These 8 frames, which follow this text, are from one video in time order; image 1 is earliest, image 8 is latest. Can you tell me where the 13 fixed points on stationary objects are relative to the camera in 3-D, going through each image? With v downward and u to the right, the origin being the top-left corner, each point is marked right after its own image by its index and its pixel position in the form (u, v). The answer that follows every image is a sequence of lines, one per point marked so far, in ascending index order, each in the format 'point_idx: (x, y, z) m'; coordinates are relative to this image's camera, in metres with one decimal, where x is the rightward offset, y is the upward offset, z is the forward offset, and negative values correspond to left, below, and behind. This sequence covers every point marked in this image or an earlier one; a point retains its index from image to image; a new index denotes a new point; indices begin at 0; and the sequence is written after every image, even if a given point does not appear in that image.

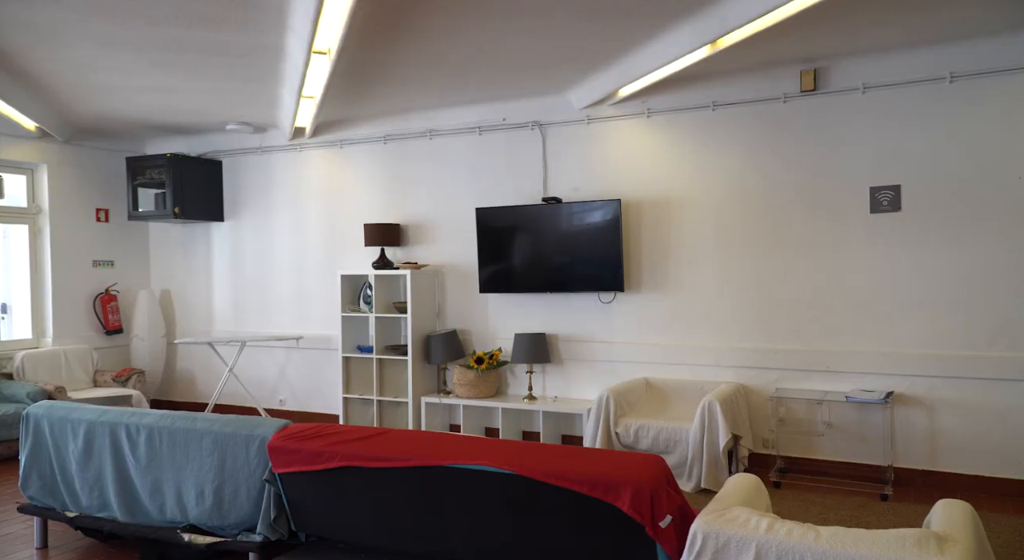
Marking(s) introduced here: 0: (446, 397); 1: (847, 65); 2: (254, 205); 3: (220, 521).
0: (-0.6, -1.0, +5.7) m
1: (+2.2, +1.4, +4.5) m
2: (-2.8, +0.8, +7.6) m
3: (-1.2, -1.0, +2.7) m
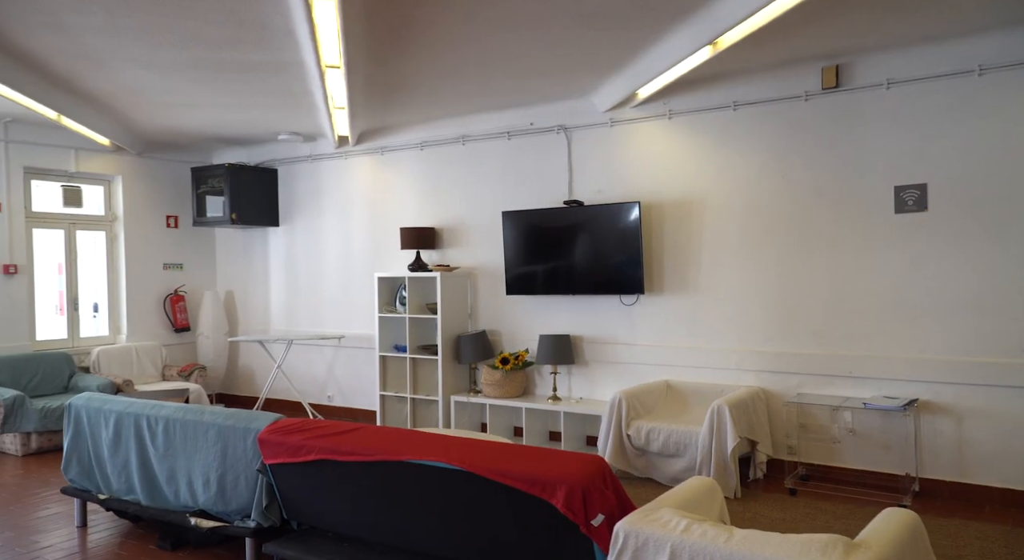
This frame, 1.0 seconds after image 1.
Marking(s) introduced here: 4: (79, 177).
0: (-0.3, -1.0, +5.9) m
1: (+2.3, +1.4, +4.4) m
2: (-2.4, +0.8, +7.9) m
3: (-1.3, -1.0, +3.0) m
4: (-4.8, +1.2, +7.6) m
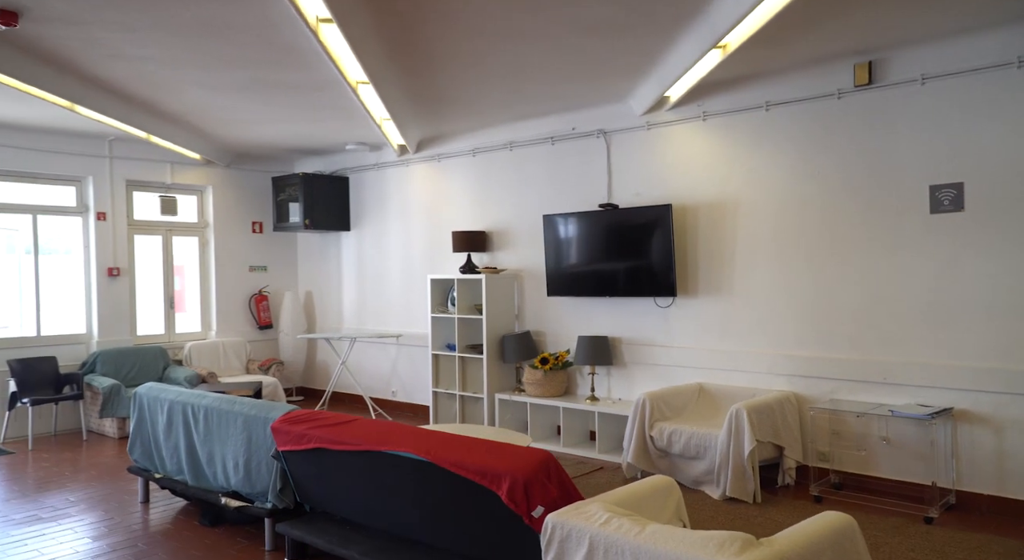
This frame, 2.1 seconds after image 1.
0: (0.0, -1.0, +6.0) m
1: (+2.4, +1.4, +4.2) m
2: (-1.7, +0.8, +8.4) m
3: (-1.3, -1.0, +3.3) m
4: (-4.2, +1.2, +8.4) m
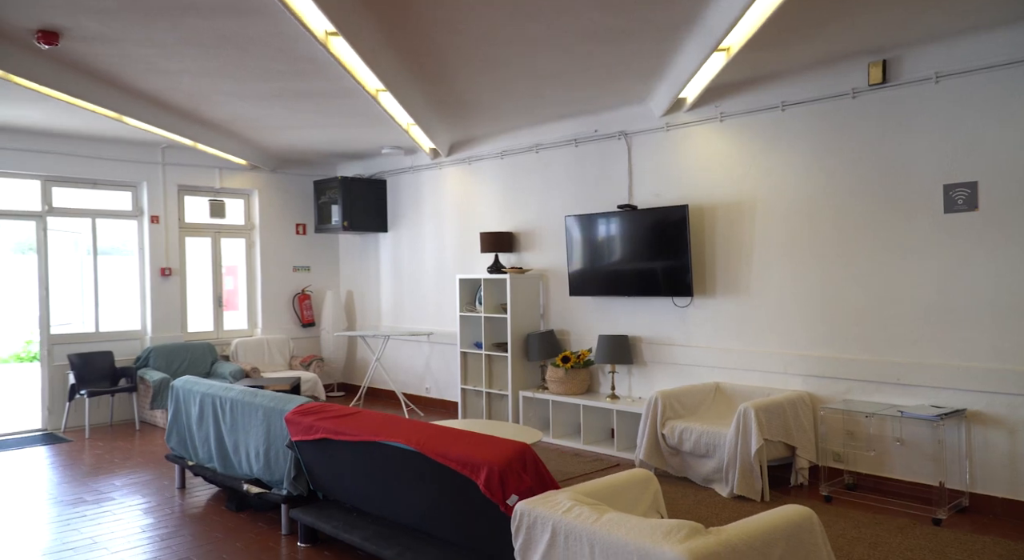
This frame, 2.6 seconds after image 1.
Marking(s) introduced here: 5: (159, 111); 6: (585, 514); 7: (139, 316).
0: (+0.3, -1.0, +6.2) m
1: (+2.5, +1.4, +4.2) m
2: (-1.3, +0.8, +8.6) m
3: (-1.3, -1.0, +3.6) m
4: (-3.8, +1.2, +8.8) m
5: (-3.1, +1.5, +5.8) m
6: (+0.2, -0.7, +2.0) m
7: (-4.4, -0.4, +8.1) m
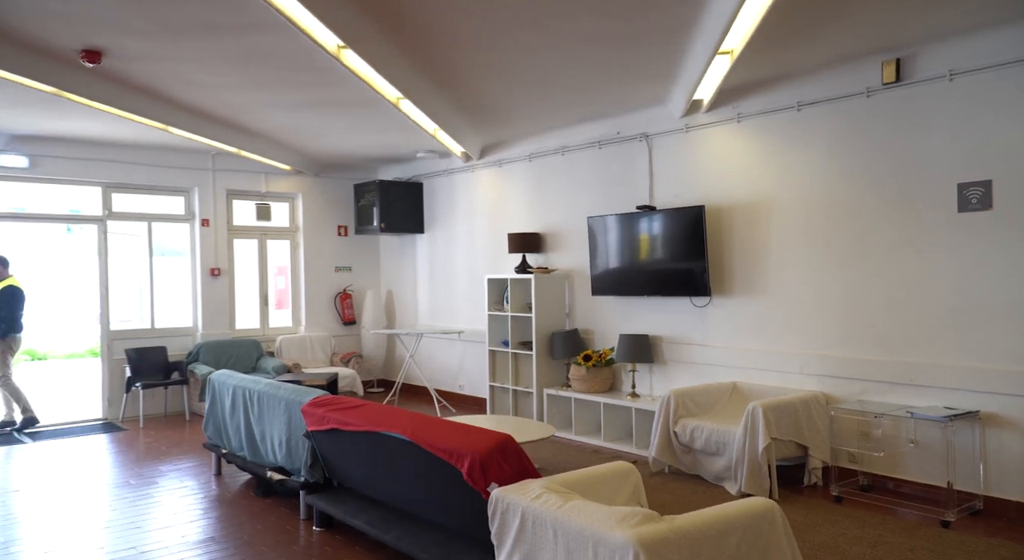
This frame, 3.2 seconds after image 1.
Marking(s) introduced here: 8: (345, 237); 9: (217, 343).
0: (+0.5, -1.0, +6.3) m
1: (+2.6, +1.4, +4.1) m
2: (-0.9, +0.8, +8.9) m
3: (-1.3, -1.0, +3.8) m
4: (-3.3, +1.2, +9.3) m
5: (-2.9, +1.5, +6.2) m
6: (+0.1, -0.7, +2.1) m
7: (-4.1, -0.4, +8.5) m
8: (-2.4, +0.6, +9.8) m
9: (-3.6, -0.8, +8.2) m
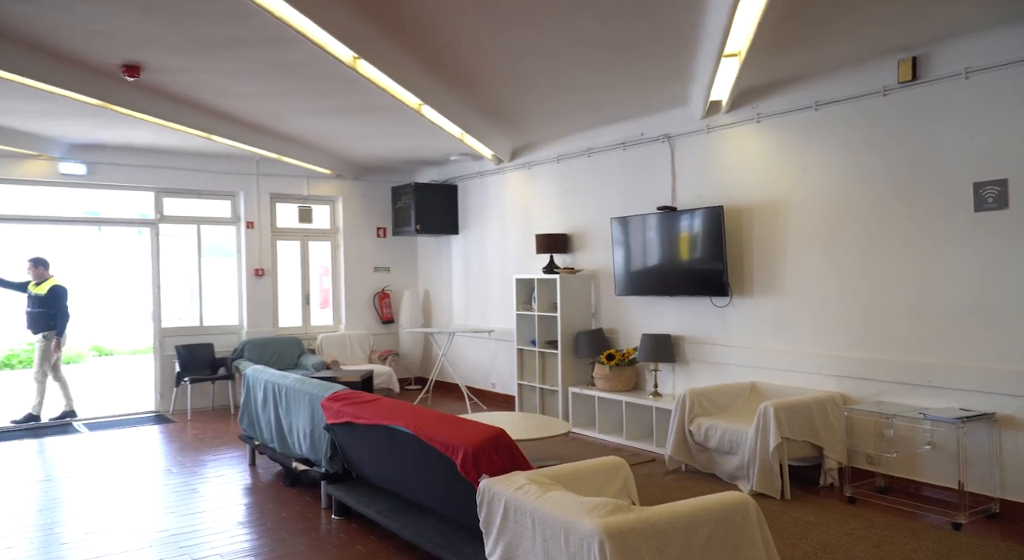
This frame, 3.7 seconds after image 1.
0: (+0.7, -1.0, +6.4) m
1: (+2.6, +1.4, +4.1) m
2: (-0.5, +0.8, +9.1) m
3: (-1.2, -1.0, +4.0) m
4: (-2.9, +1.2, +9.6) m
5: (-2.6, +1.5, +6.5) m
6: (+0.1, -0.7, +2.3) m
7: (-3.7, -0.4, +8.9) m
8: (-1.9, +0.6, +10.1) m
9: (-3.2, -0.8, +8.6) m
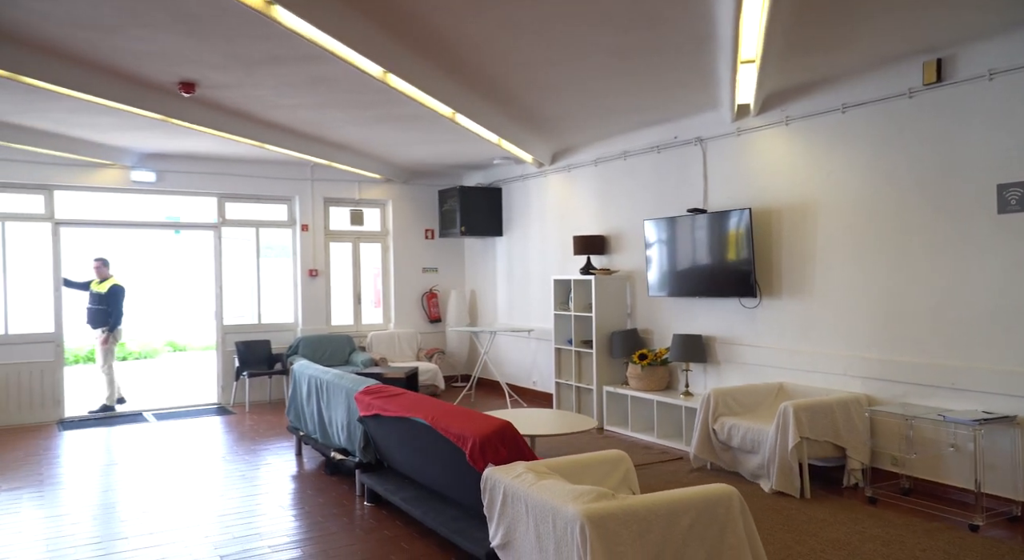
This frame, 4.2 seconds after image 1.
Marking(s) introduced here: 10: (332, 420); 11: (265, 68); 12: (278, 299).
0: (+1.1, -1.0, +6.5) m
1: (+2.8, +1.4, +4.0) m
2: (+0.1, +0.8, +9.3) m
3: (-1.0, -1.1, +4.3) m
4: (-2.3, +1.2, +10.0) m
5: (-2.3, +1.5, +7.0) m
6: (+0.1, -0.7, +2.5) m
7: (-3.1, -0.4, +9.4) m
8: (-1.3, +0.6, +10.4) m
9: (-2.7, -0.8, +9.0) m
10: (-1.2, -1.0, +4.6) m
11: (-1.6, +1.3, +4.3) m
12: (-3.3, -0.3, +9.4) m
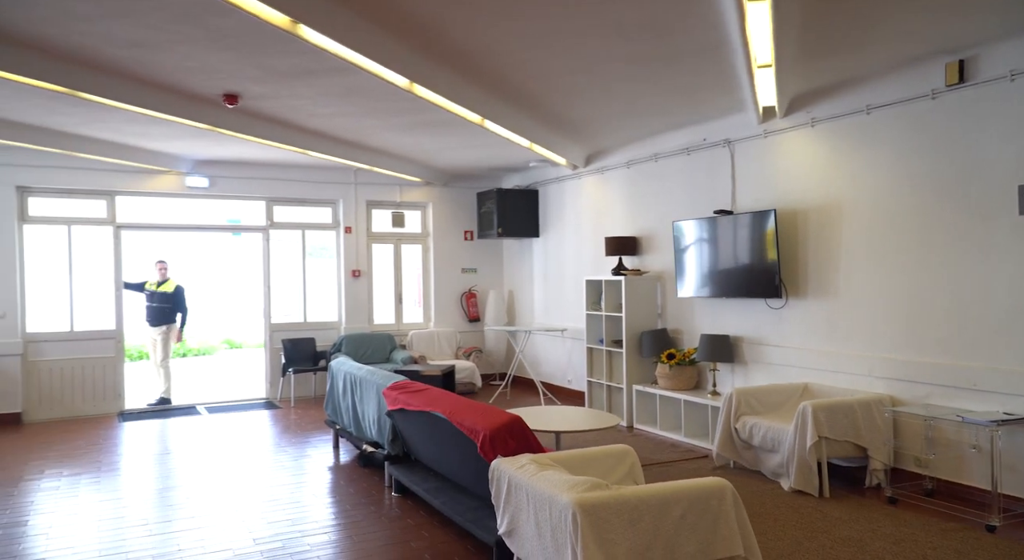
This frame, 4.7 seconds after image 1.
0: (+1.4, -1.0, +6.6) m
1: (+2.9, +1.4, +4.0) m
2: (+0.6, +0.8, +9.4) m
3: (-0.9, -1.1, +4.6) m
4: (-1.7, +1.1, +10.3) m
5: (-1.9, +1.4, +7.3) m
6: (+0.1, -0.7, +2.6) m
7: (-2.6, -0.4, +9.8) m
8: (-0.7, +0.6, +10.6) m
9: (-2.2, -0.8, +9.4) m
10: (-1.1, -1.0, +4.8) m
11: (-1.4, +1.3, +4.6) m
12: (-2.8, -0.3, +9.7) m
